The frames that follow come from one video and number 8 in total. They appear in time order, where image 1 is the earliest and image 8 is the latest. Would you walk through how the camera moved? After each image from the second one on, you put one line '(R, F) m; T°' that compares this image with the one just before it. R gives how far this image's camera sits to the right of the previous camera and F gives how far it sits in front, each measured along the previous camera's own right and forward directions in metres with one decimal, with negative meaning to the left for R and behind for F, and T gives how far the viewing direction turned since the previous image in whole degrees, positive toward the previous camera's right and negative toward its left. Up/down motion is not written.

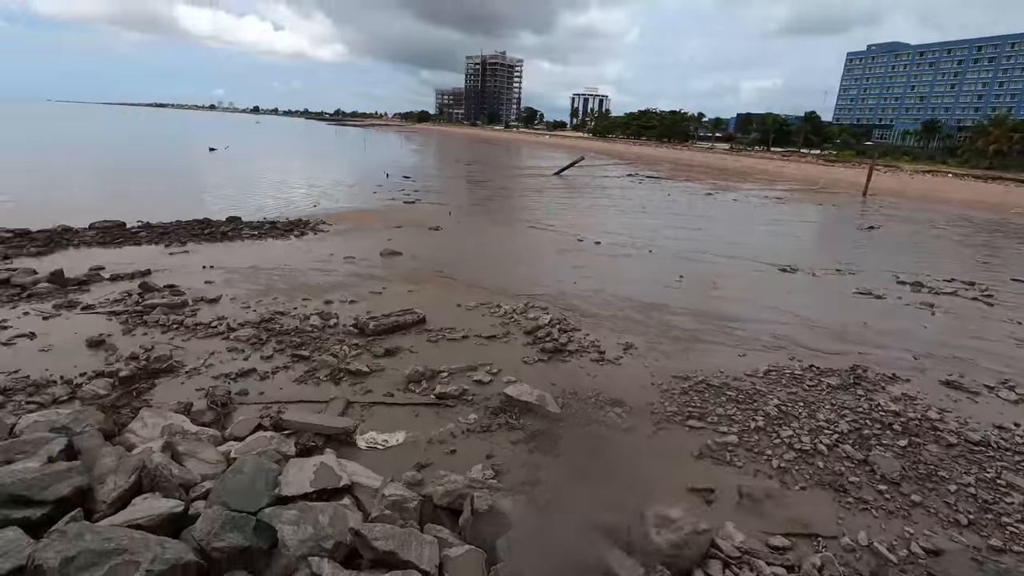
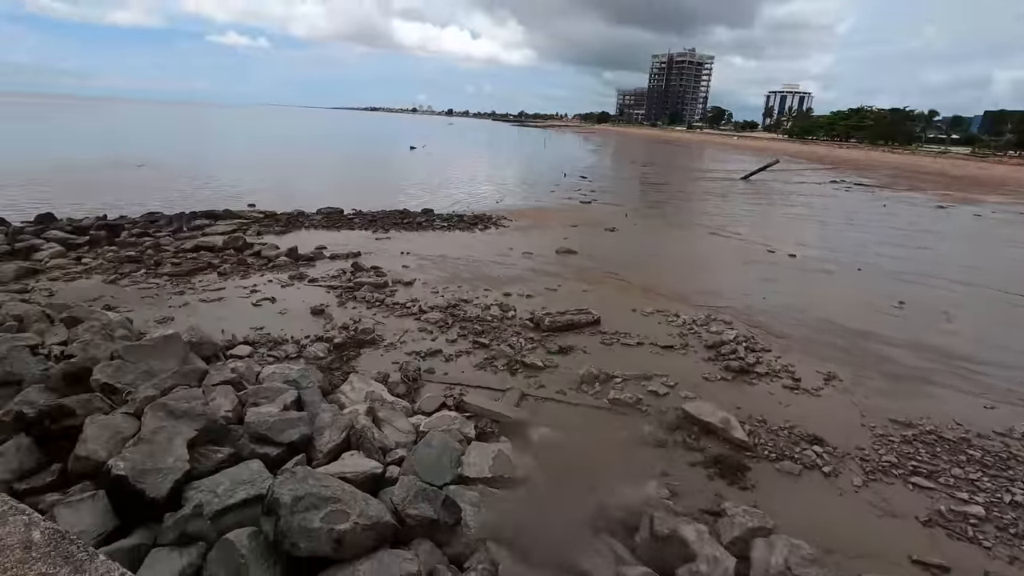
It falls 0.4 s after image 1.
(-0.2, +0.1) m; -17°
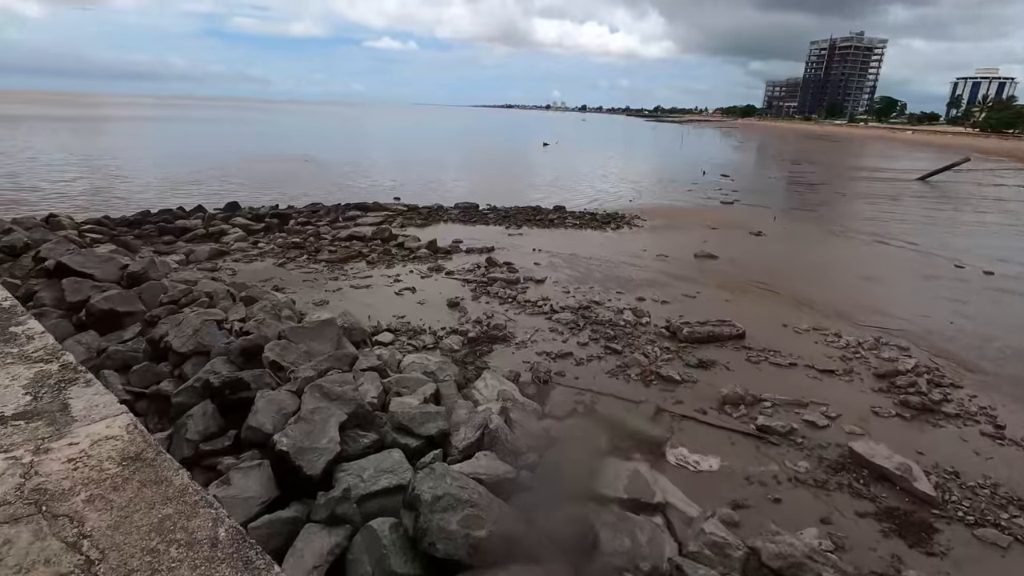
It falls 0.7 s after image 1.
(-0.1, +0.1) m; -13°
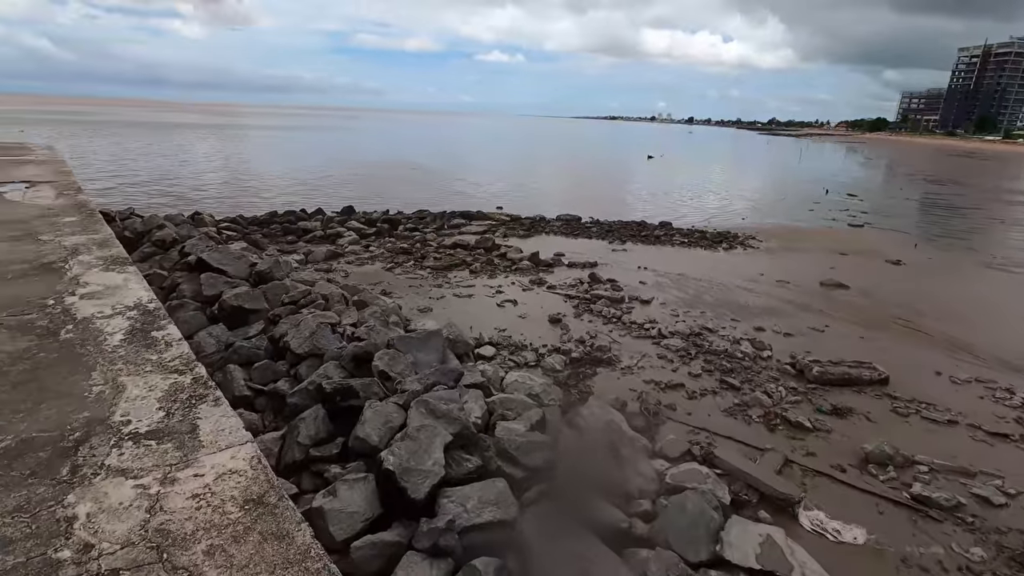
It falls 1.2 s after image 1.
(-0.2, +0.2) m; -10°
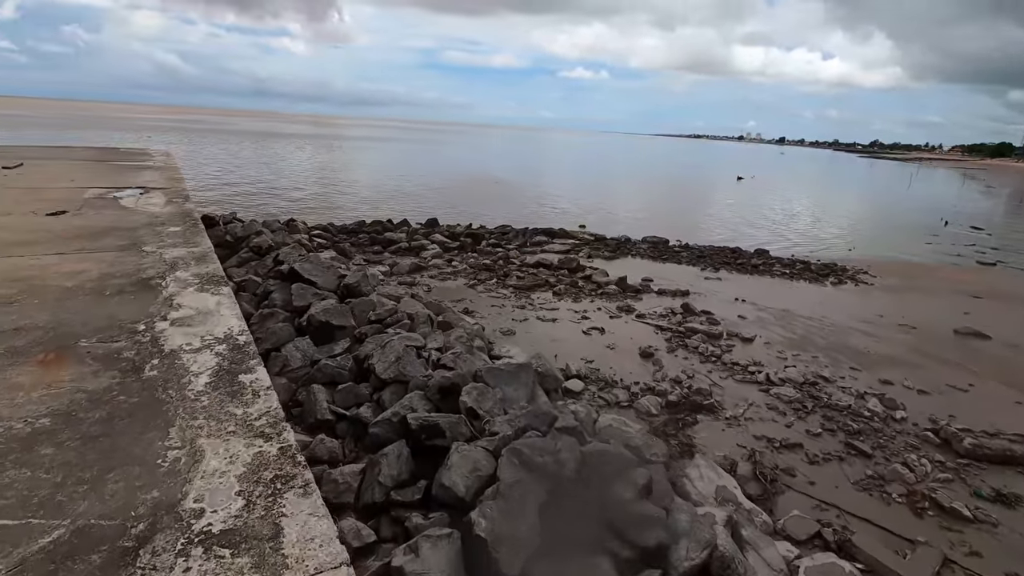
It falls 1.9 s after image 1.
(-0.2, +0.3) m; -8°
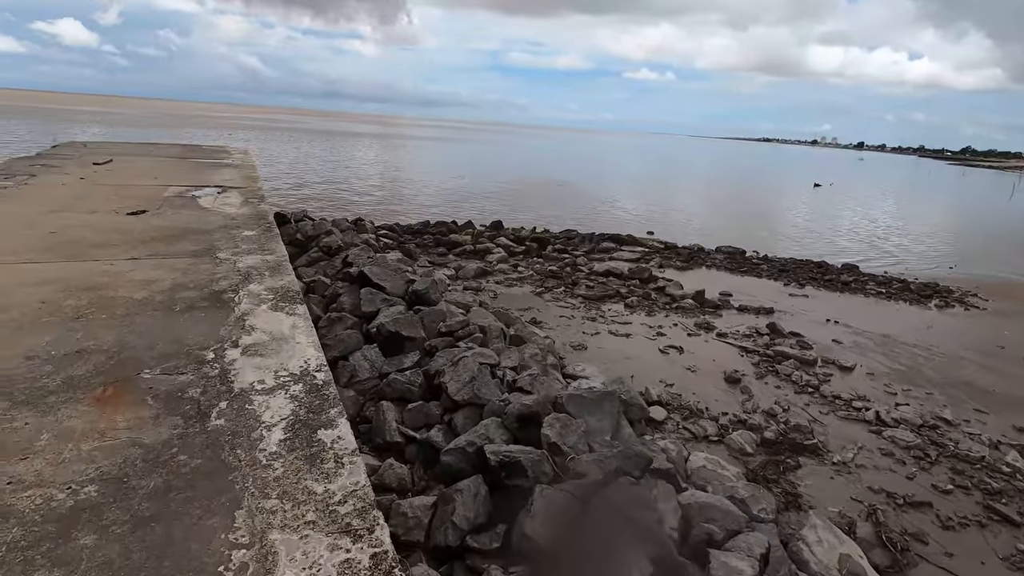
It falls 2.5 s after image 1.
(-0.2, +0.4) m; -6°
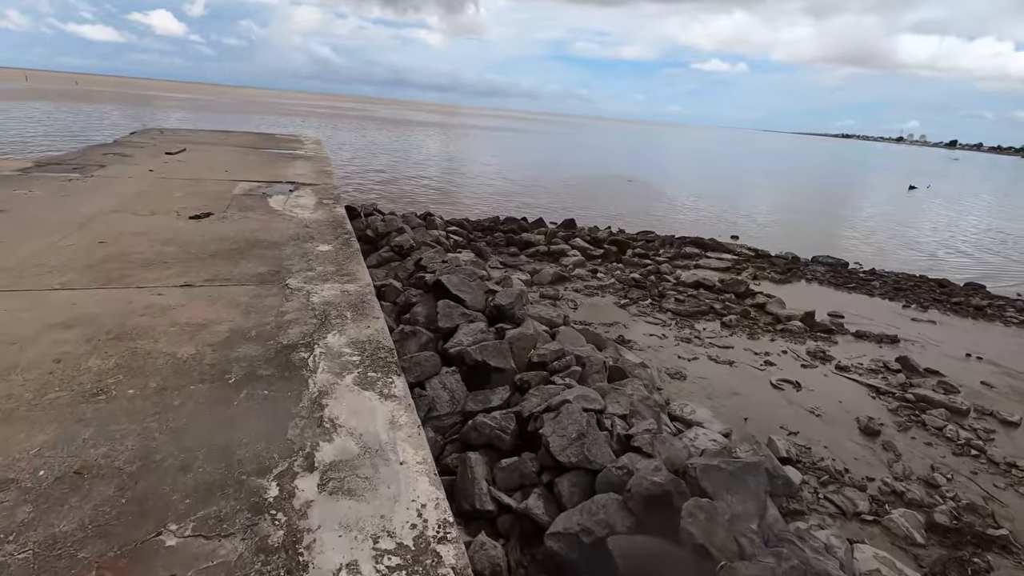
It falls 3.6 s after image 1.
(-0.4, +0.7) m; -6°
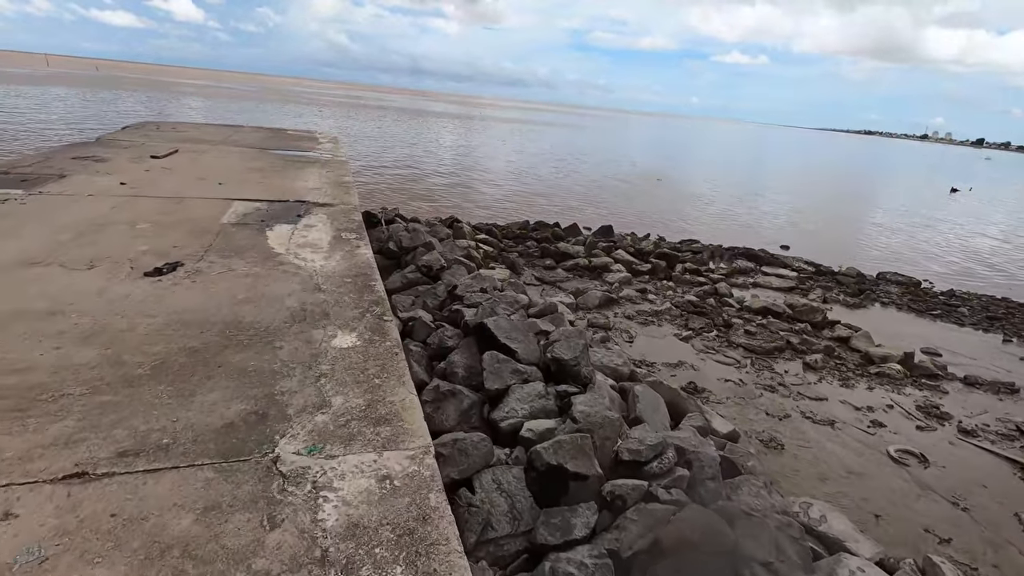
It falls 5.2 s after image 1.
(-0.4, +1.1) m; -1°
